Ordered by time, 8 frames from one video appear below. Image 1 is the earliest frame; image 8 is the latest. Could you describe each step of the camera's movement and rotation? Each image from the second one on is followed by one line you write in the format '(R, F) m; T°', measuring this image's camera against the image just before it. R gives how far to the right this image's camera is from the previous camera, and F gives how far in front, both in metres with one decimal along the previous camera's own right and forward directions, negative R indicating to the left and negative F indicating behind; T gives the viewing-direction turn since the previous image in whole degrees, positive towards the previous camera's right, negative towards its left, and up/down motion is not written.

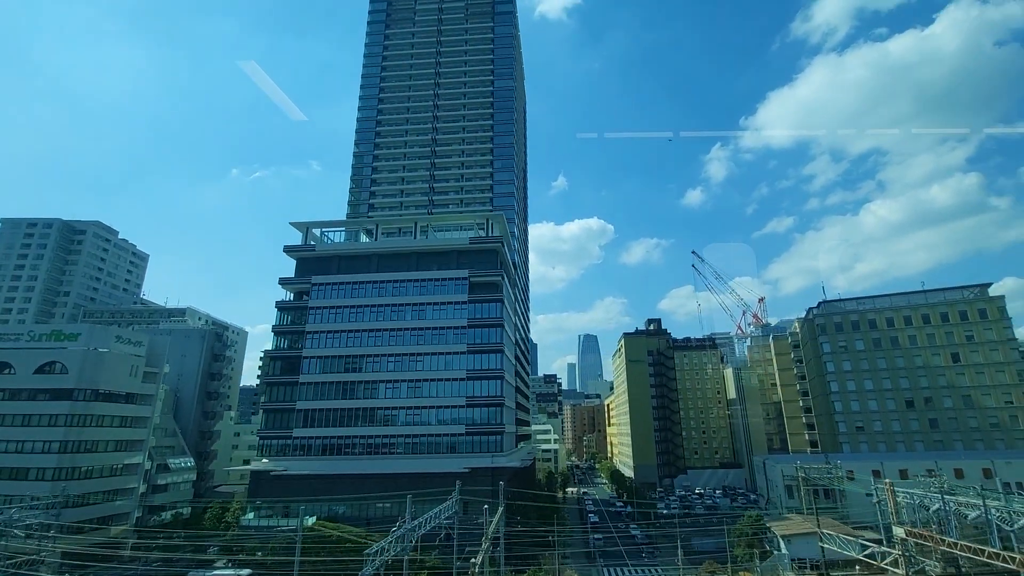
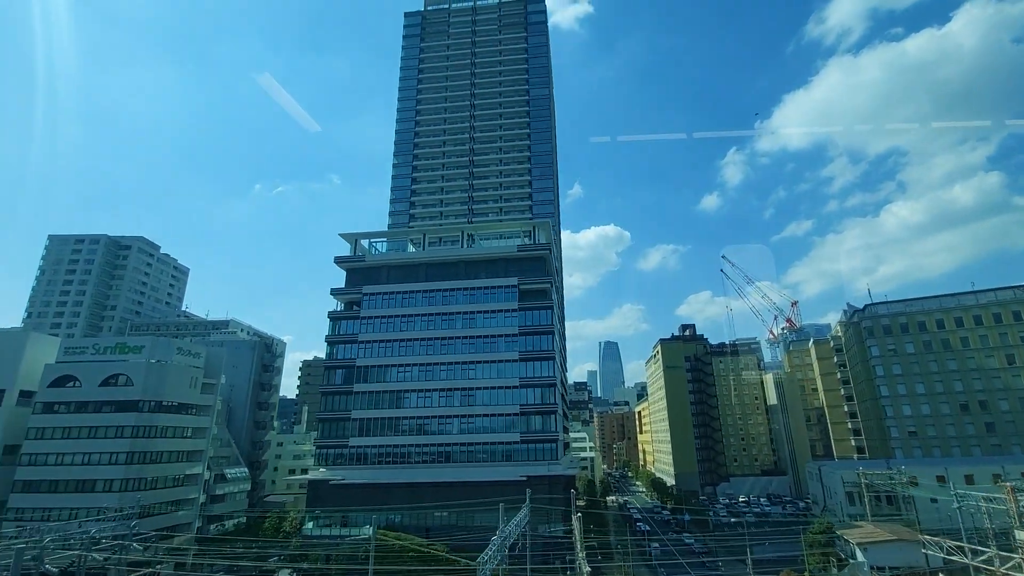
(-2.9, -0.1) m; -2°
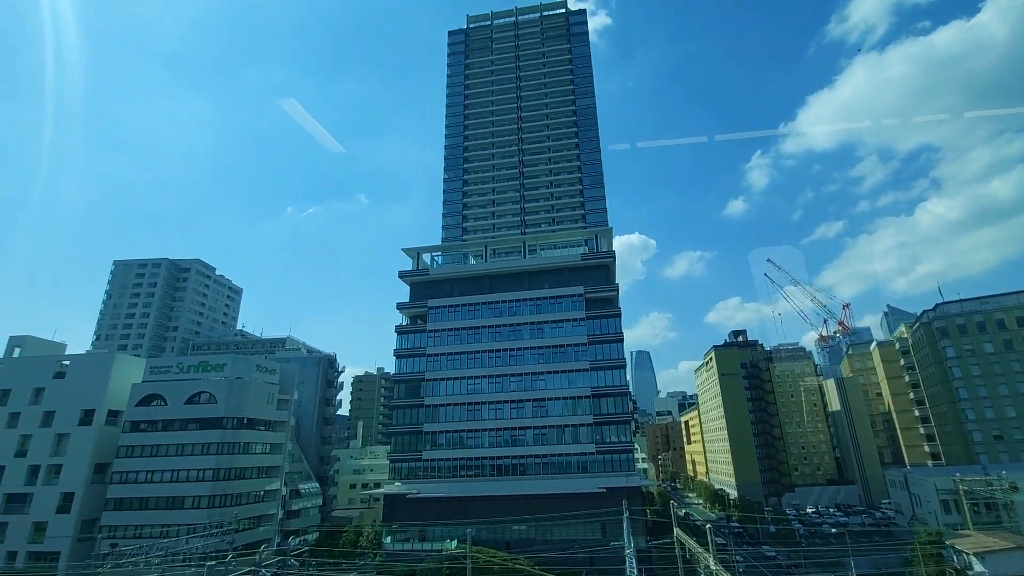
(-3.5, +0.1) m; -3°
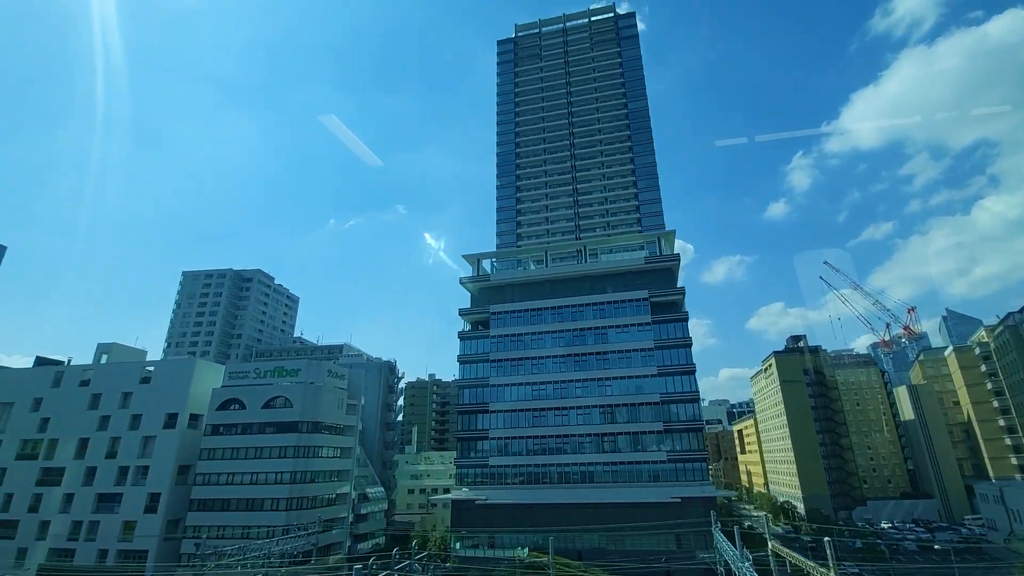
(-2.4, +0.1) m; -4°
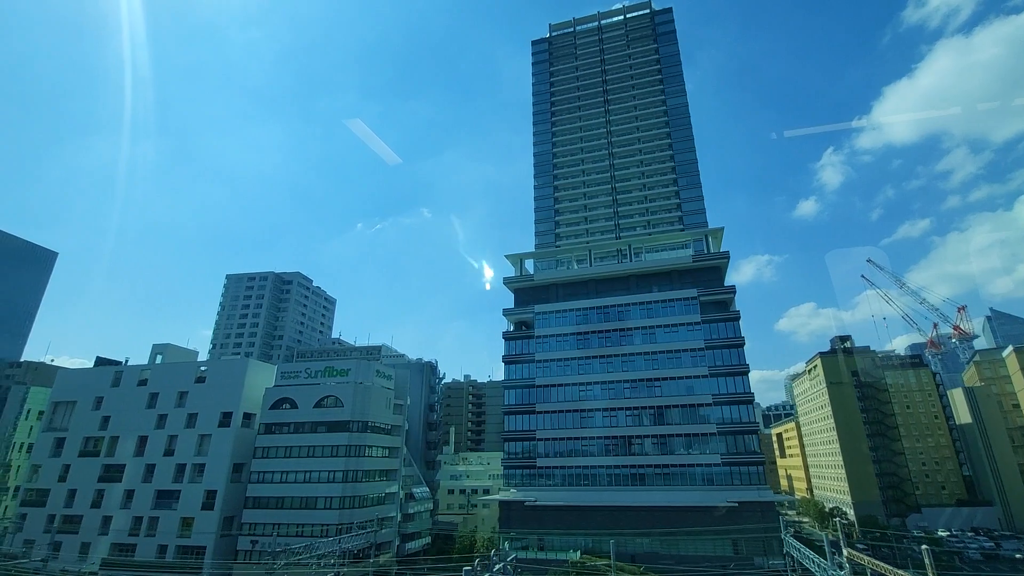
(-1.9, +0.2) m; -3°
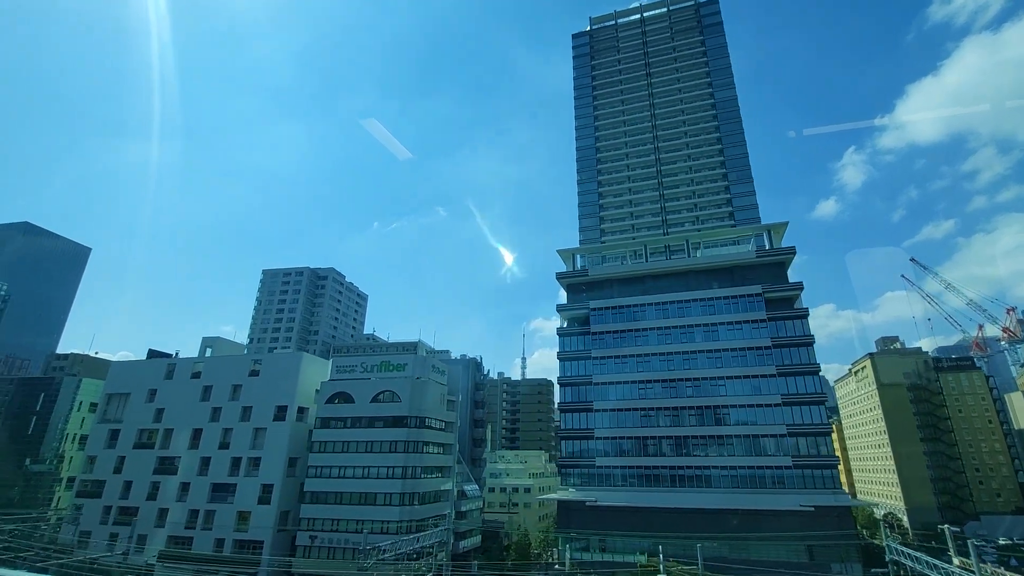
(-3.5, +0.8) m; -1°
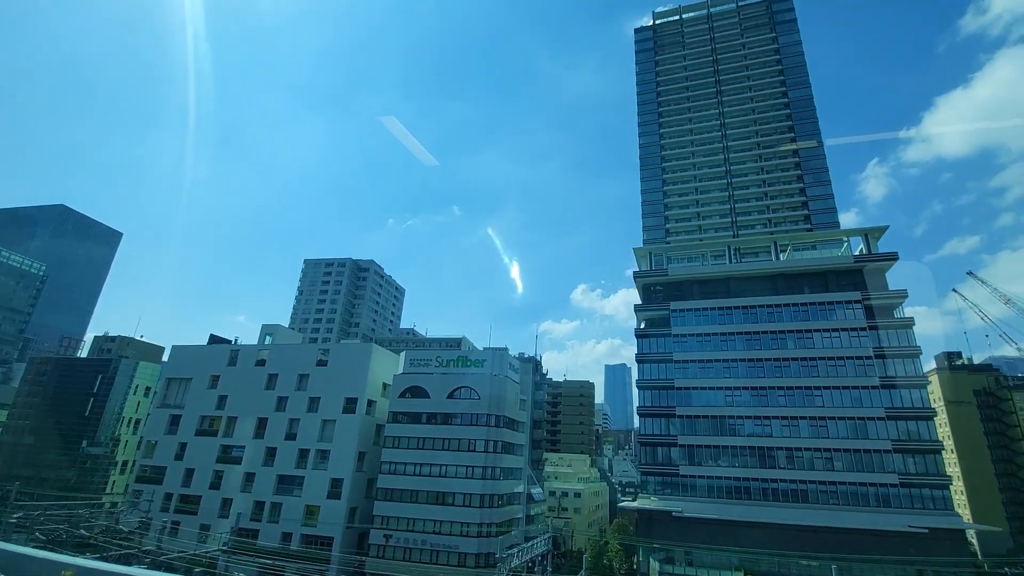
(-5.4, +1.6) m; -1°
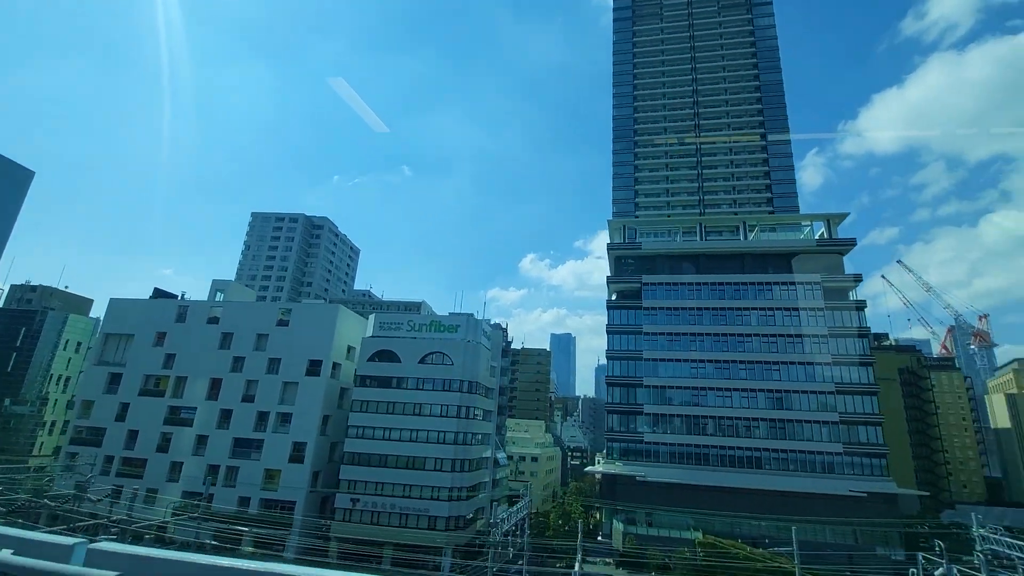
(-2.0, +0.8) m; +6°
